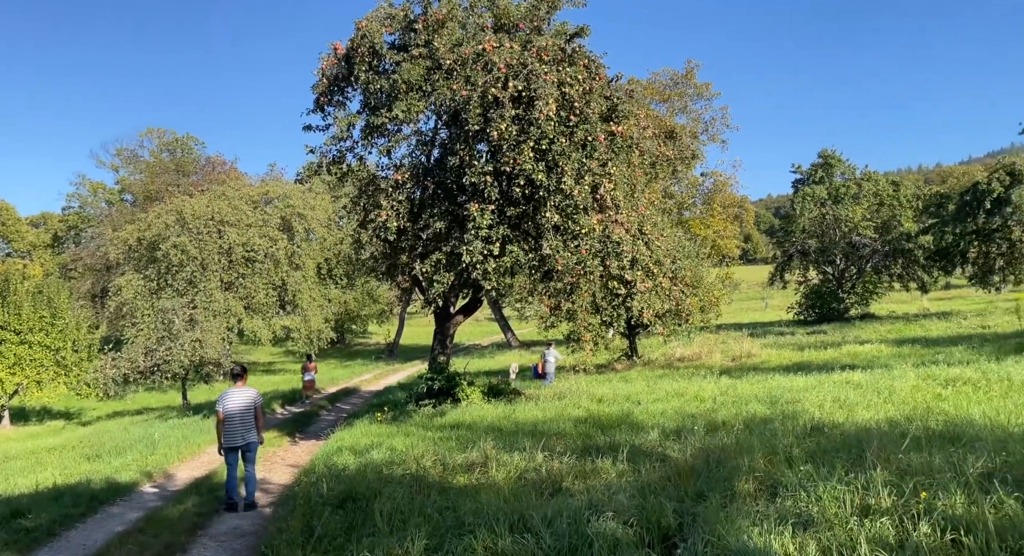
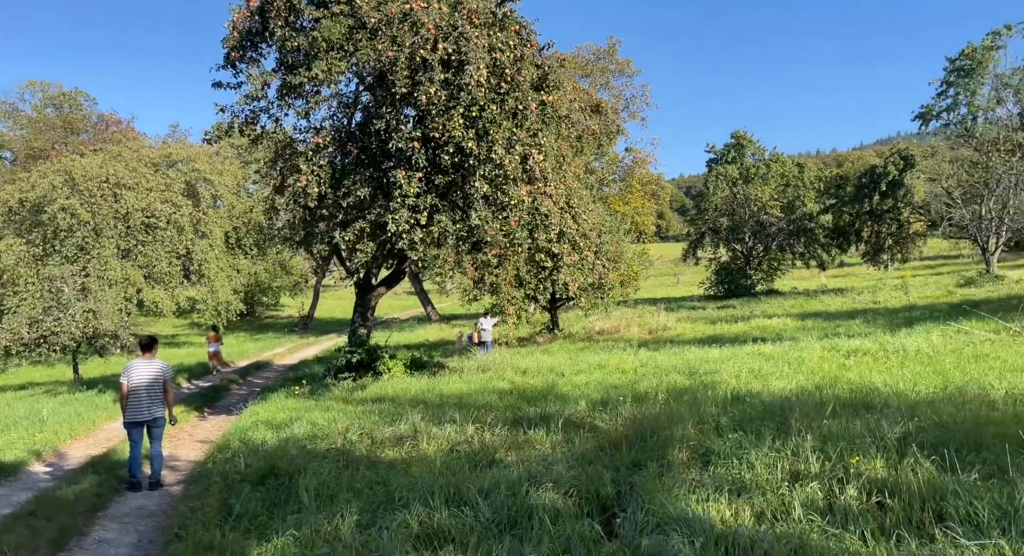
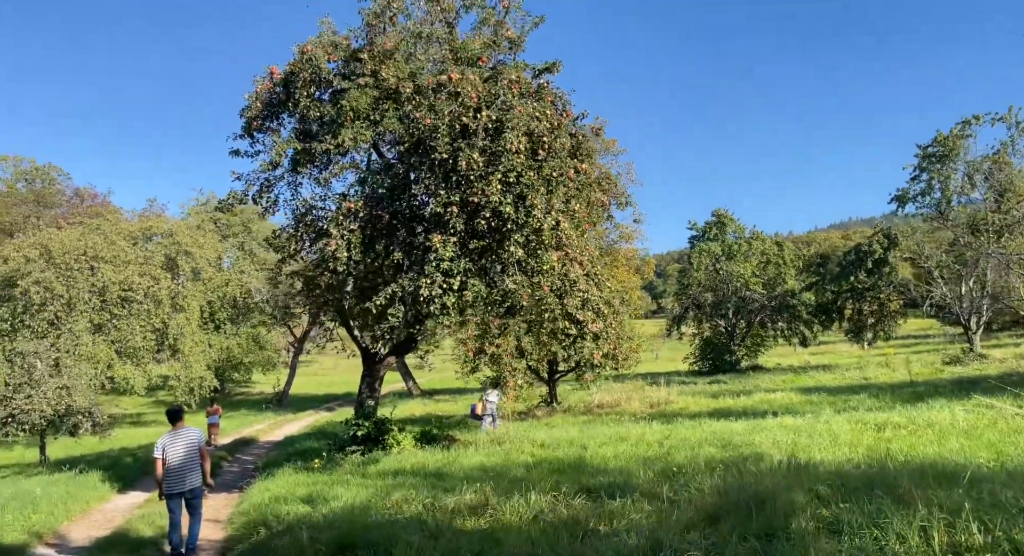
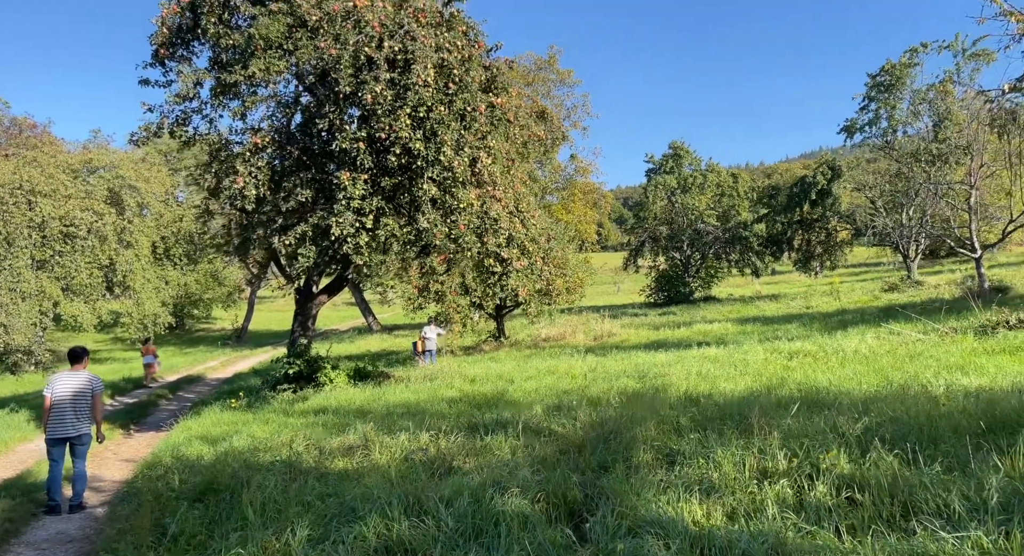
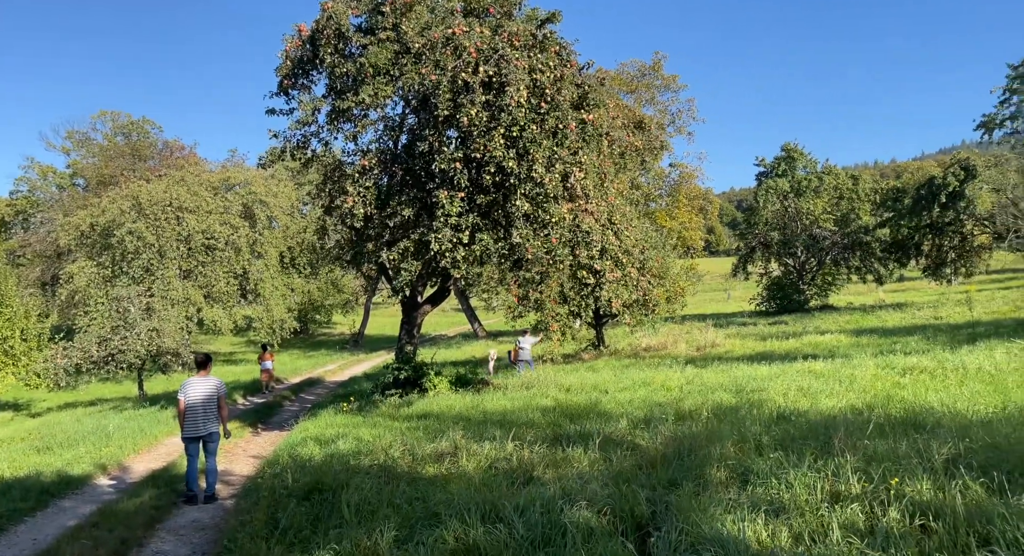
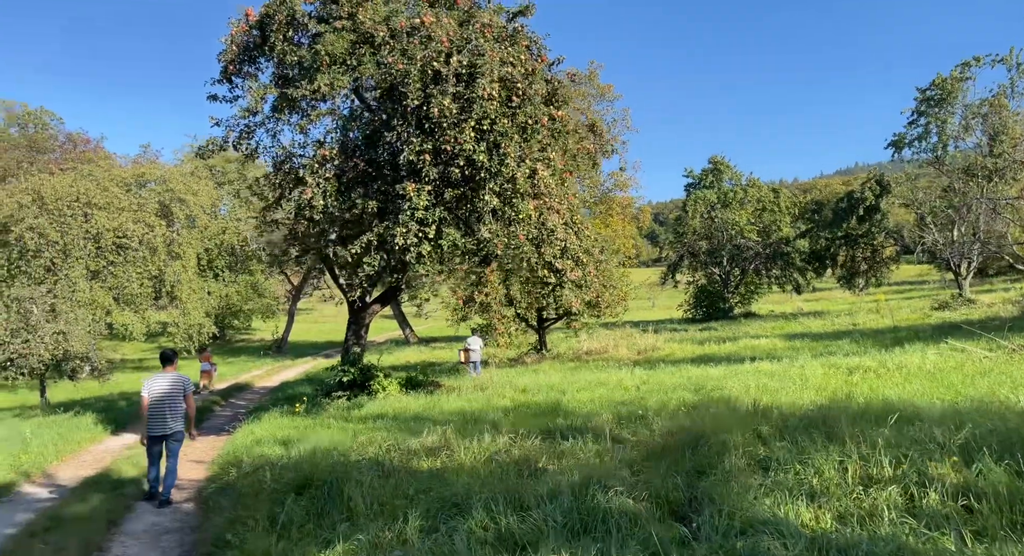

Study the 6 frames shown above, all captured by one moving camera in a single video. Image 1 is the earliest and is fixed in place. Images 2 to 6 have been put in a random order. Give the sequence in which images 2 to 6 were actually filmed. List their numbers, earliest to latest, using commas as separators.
5, 2, 4, 6, 3
